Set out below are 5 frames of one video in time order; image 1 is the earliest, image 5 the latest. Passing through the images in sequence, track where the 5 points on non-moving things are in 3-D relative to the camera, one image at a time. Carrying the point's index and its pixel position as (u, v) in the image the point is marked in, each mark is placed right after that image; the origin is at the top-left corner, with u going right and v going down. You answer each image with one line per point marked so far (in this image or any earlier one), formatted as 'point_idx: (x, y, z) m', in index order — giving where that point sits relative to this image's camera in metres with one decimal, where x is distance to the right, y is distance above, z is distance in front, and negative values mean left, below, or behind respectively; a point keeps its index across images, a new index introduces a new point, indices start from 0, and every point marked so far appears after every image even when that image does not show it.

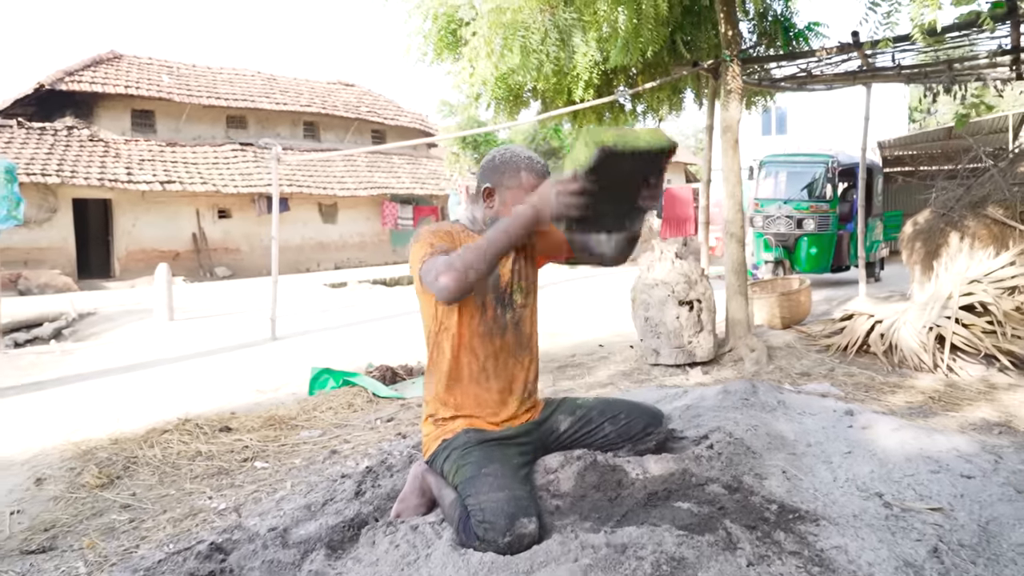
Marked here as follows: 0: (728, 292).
0: (+1.4, 0.0, +4.9) m
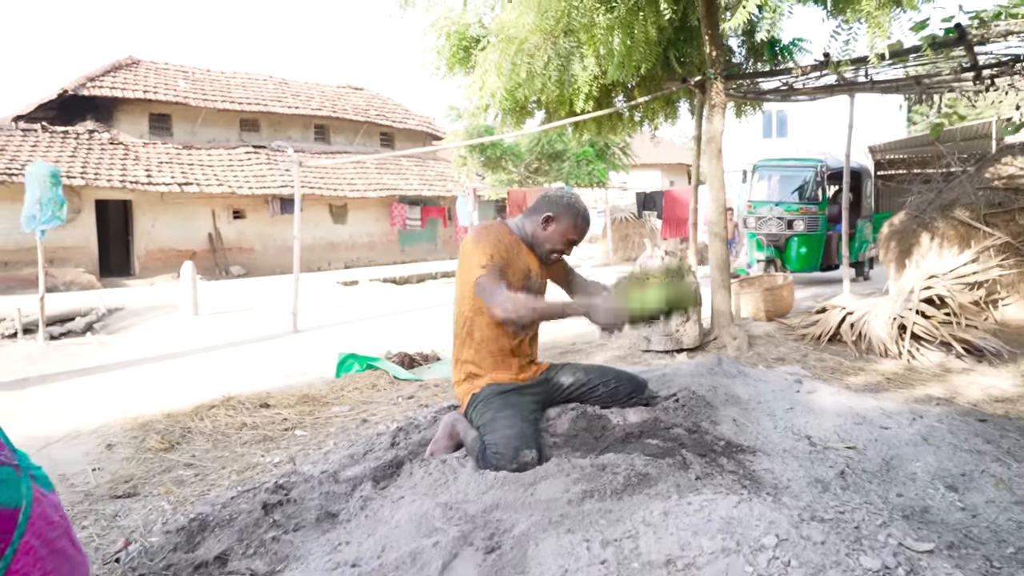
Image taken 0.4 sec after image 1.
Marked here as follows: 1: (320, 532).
0: (+1.5, 0.0, +5.5) m
1: (-0.6, -0.8, +2.4) m
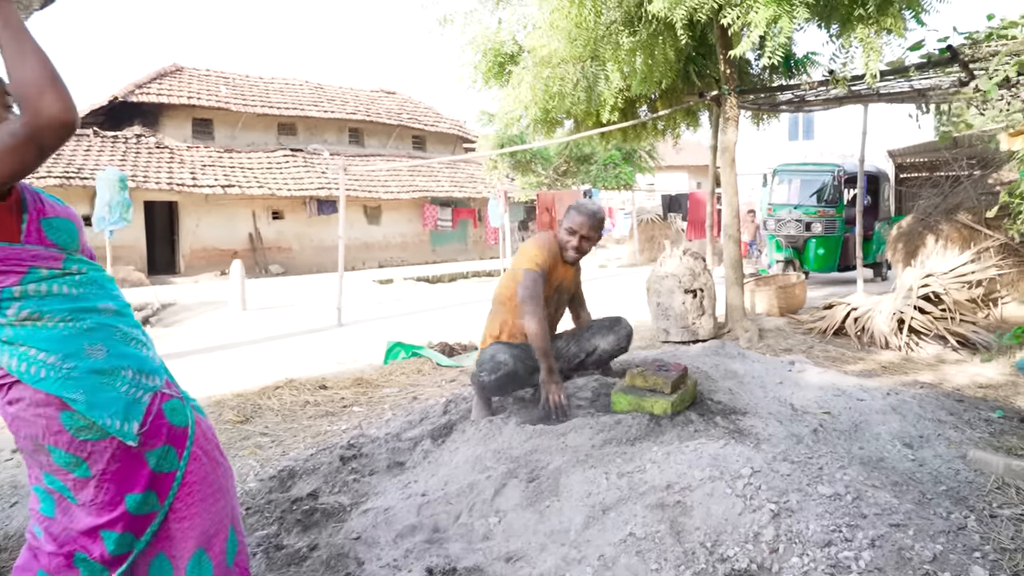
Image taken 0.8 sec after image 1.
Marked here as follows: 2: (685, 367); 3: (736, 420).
0: (+1.7, 0.0, +6.0) m
1: (-0.5, -0.7, +2.9) m
2: (+0.7, -0.3, +2.9) m
3: (+0.8, -0.5, +2.8) m
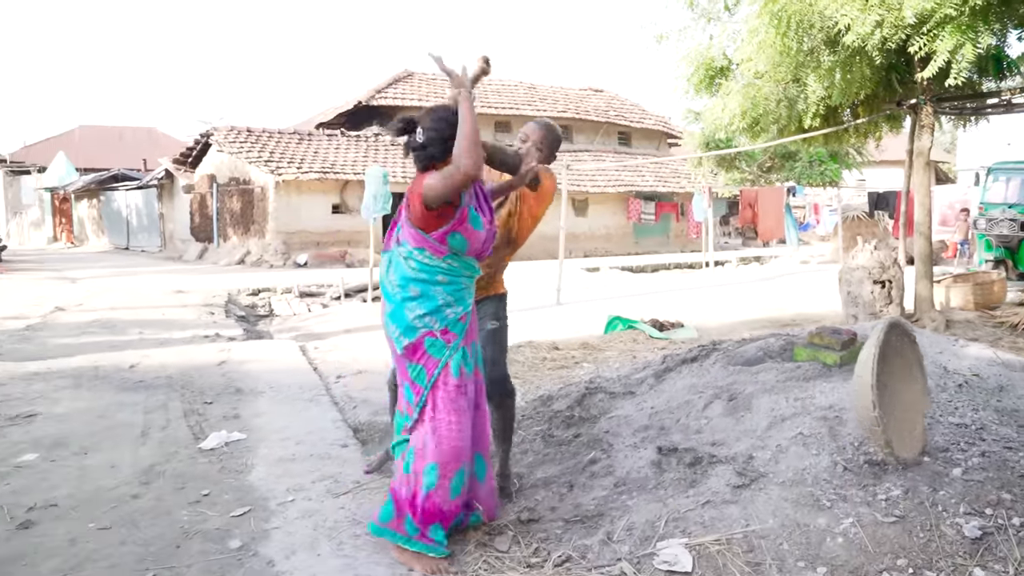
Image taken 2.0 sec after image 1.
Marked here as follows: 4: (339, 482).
0: (+3.5, +0.1, +6.5) m
1: (+0.6, -0.6, +4.1) m
2: (+1.8, -0.2, +3.8) m
3: (+1.9, -0.4, +3.6) m
4: (-0.8, -0.9, +3.5) m
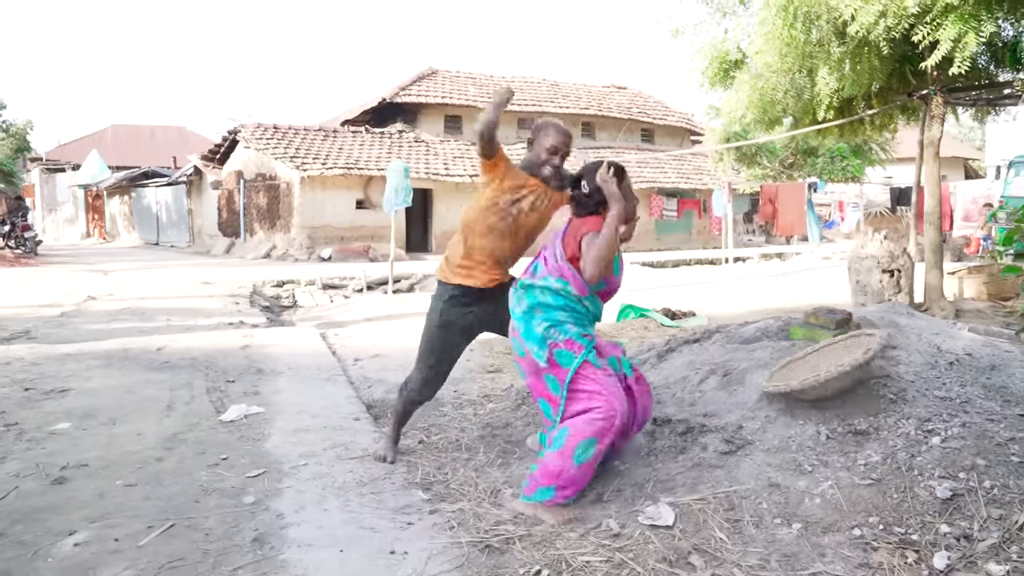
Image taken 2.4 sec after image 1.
0: (+3.6, +0.2, +6.5) m
1: (+0.7, -0.5, +4.2) m
2: (+1.8, -0.1, +3.9) m
3: (+1.9, -0.3, +3.7) m
4: (-0.8, -0.8, +3.7) m
